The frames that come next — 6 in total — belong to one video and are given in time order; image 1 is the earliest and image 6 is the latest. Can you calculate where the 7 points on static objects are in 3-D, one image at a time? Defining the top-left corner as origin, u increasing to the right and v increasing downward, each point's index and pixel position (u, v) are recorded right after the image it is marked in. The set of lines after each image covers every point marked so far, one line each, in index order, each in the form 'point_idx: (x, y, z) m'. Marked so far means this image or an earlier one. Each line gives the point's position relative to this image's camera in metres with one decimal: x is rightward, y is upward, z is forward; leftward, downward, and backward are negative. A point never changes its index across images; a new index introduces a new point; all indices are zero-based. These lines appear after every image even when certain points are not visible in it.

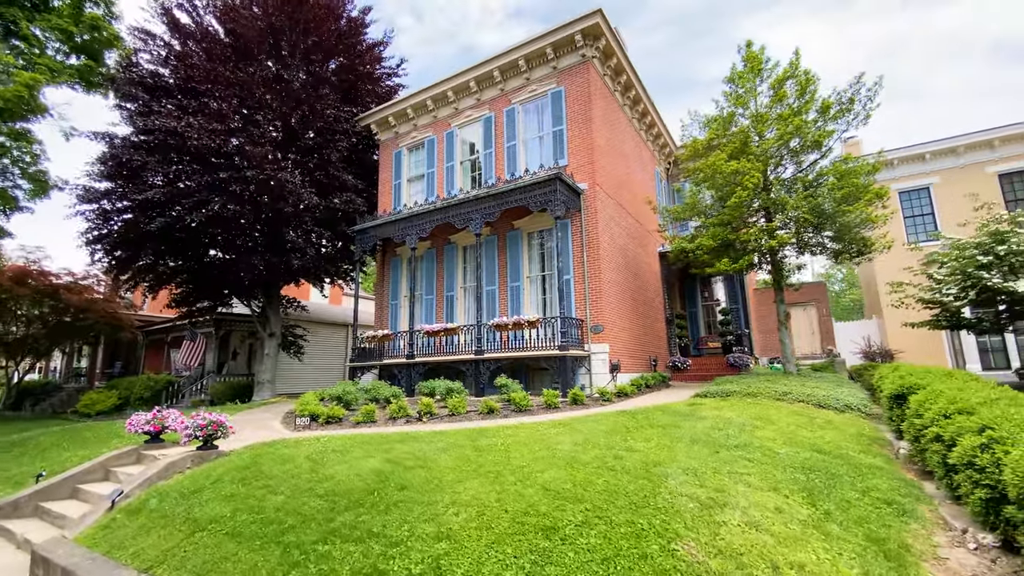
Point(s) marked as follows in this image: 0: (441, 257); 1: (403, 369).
0: (-2.2, +1.0, +14.7) m
1: (-3.1, -2.3, +13.1) m
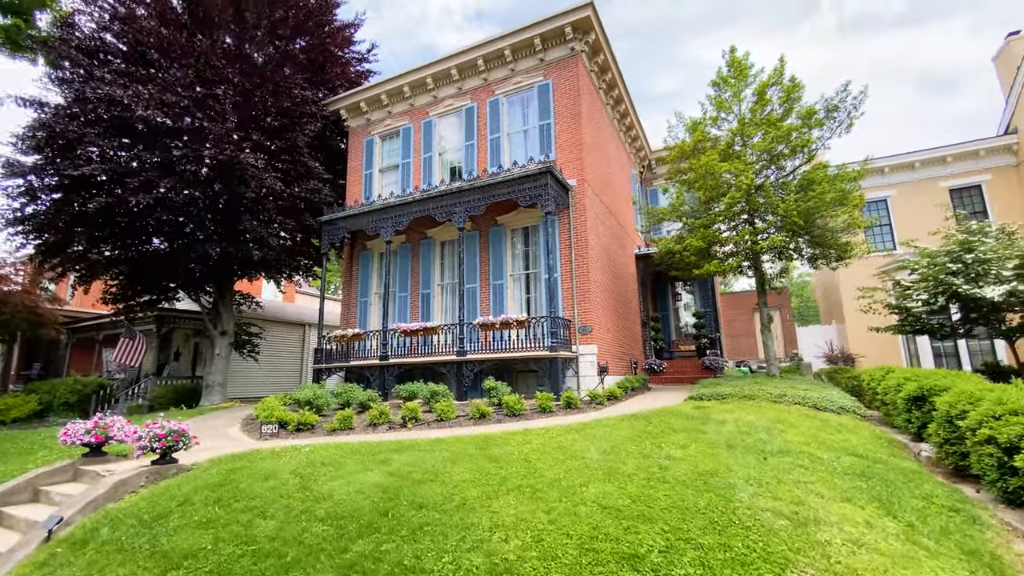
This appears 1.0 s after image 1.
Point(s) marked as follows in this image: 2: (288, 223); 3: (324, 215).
0: (-2.9, +1.1, +13.9) m
1: (-3.6, -2.2, +12.2) m
2: (-6.6, +1.9, +13.8) m
3: (-5.8, +2.3, +14.3) m
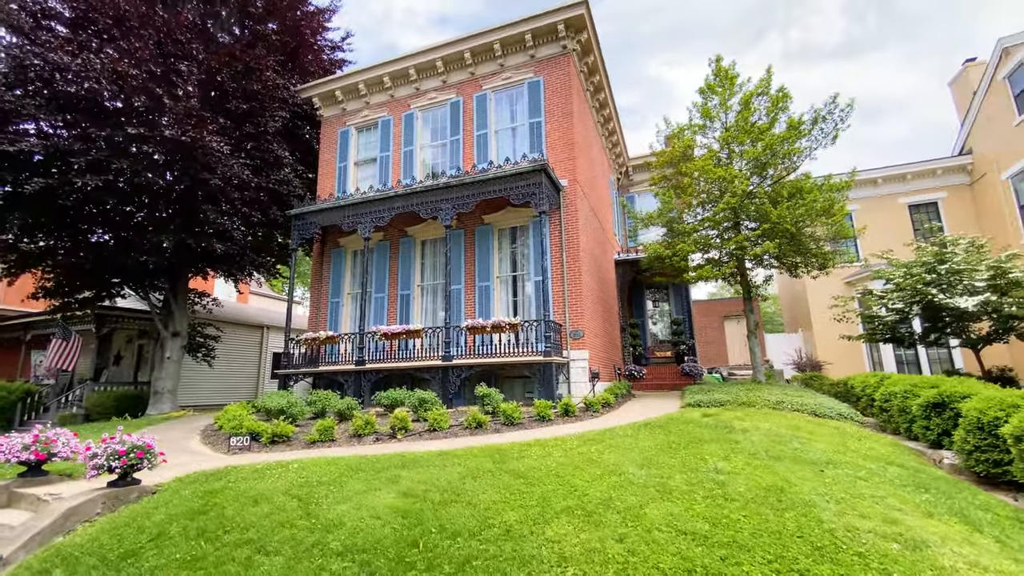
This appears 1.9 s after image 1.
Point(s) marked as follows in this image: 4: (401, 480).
0: (-3.3, +1.1, +13.2) m
1: (-3.9, -2.1, +11.3) m
2: (-7.0, +2.0, +12.7) m
3: (-6.2, +2.3, +13.3) m
4: (-1.1, -2.0, +4.8) m
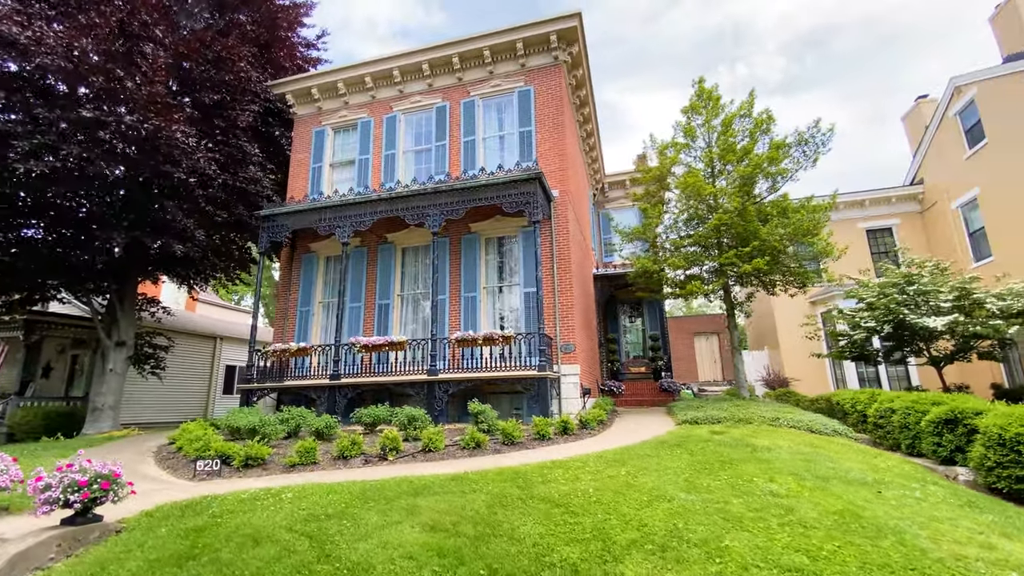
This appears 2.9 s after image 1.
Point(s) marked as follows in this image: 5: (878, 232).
0: (-3.7, +0.8, +12.5) m
1: (-4.2, -2.3, +10.5) m
2: (-7.3, +1.8, +11.7) m
3: (-6.6, +2.1, +12.4) m
4: (-0.8, -2.0, +4.2) m
5: (+13.9, +2.1, +17.7) m
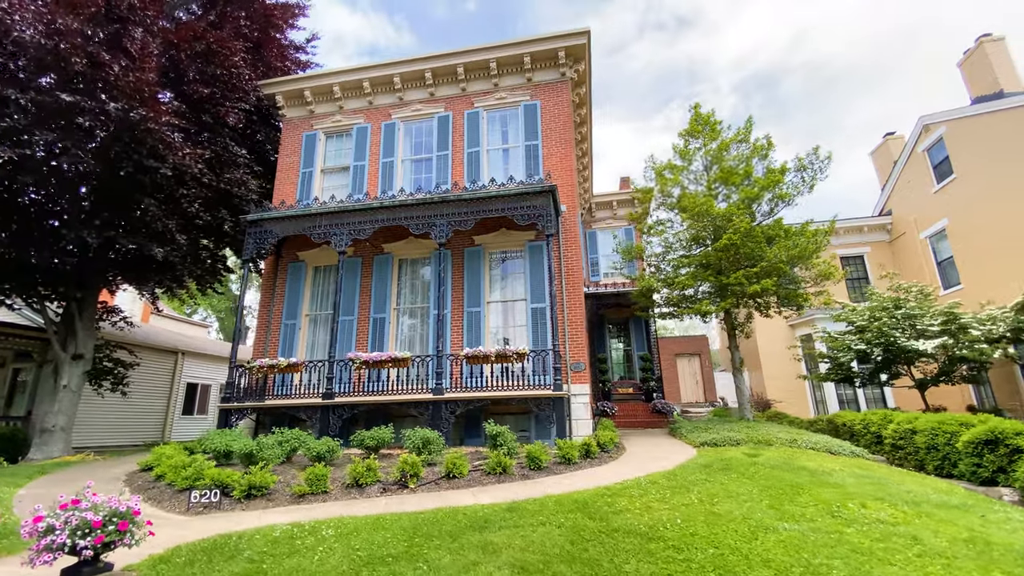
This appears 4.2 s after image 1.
0: (-3.6, +0.5, +11.8) m
1: (-4.0, -2.5, +9.6) m
2: (-7.2, +1.6, +10.8) m
3: (-6.5, +1.9, +11.5) m
4: (-0.1, -2.1, +3.7) m
5: (+13.5, +1.2, +18.5) m
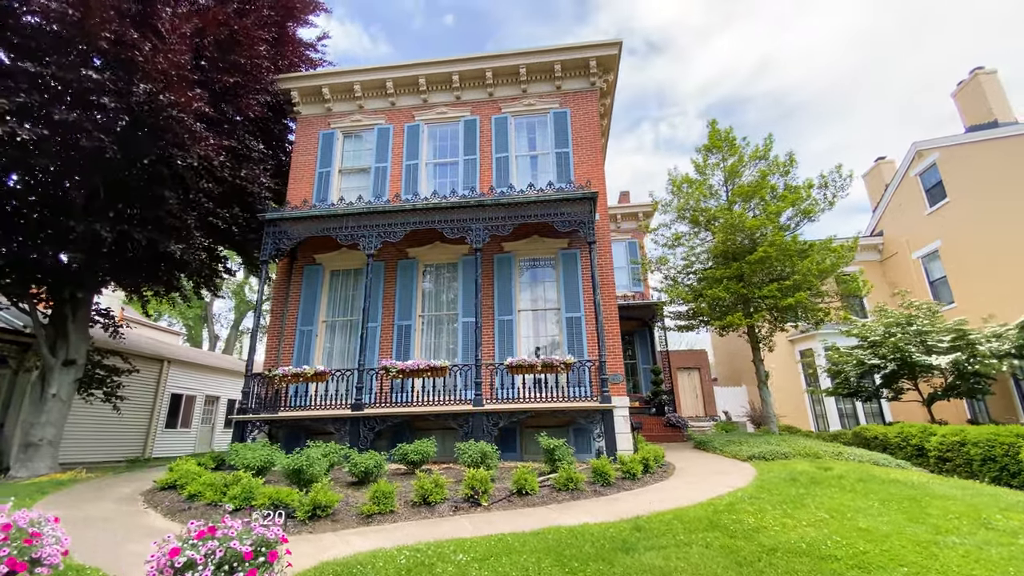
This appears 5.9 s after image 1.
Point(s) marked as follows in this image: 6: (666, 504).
0: (-2.9, +0.4, +11.3) m
1: (-3.2, -2.6, +9.0) m
2: (-6.3, +1.6, +10.1) m
3: (-5.7, +1.8, +10.9) m
4: (+1.1, -2.0, +3.4) m
5: (+13.7, +0.5, +19.2) m
6: (+1.8, -2.6, +5.7) m
